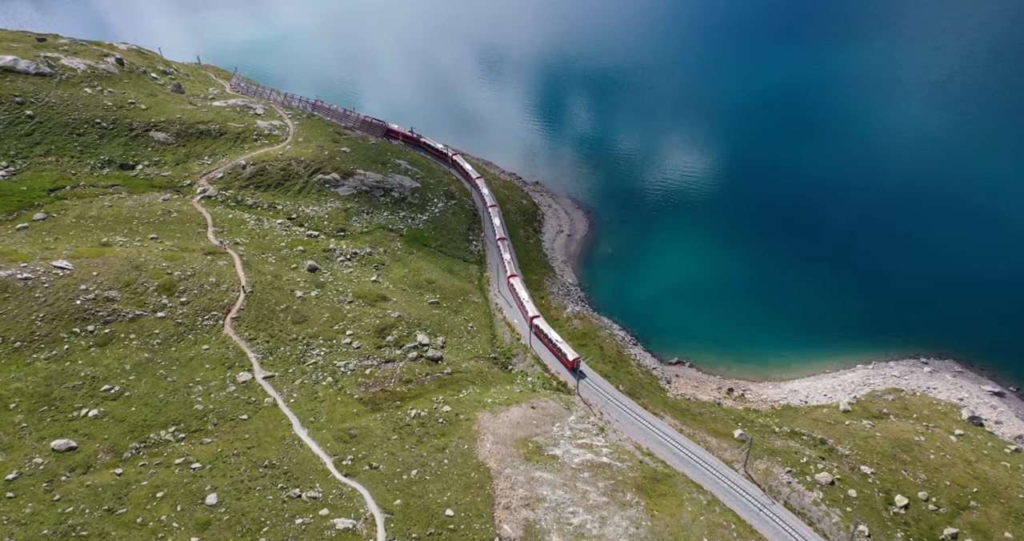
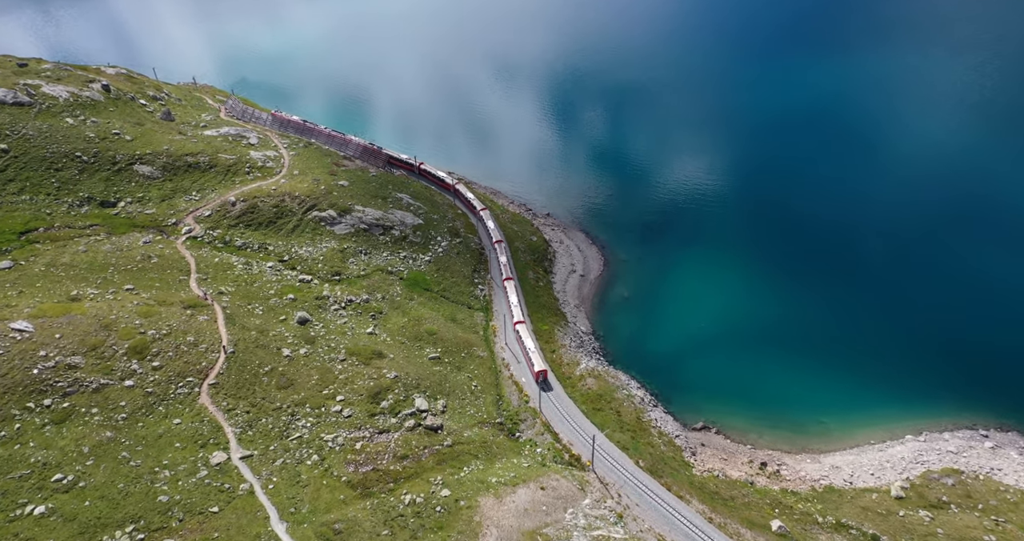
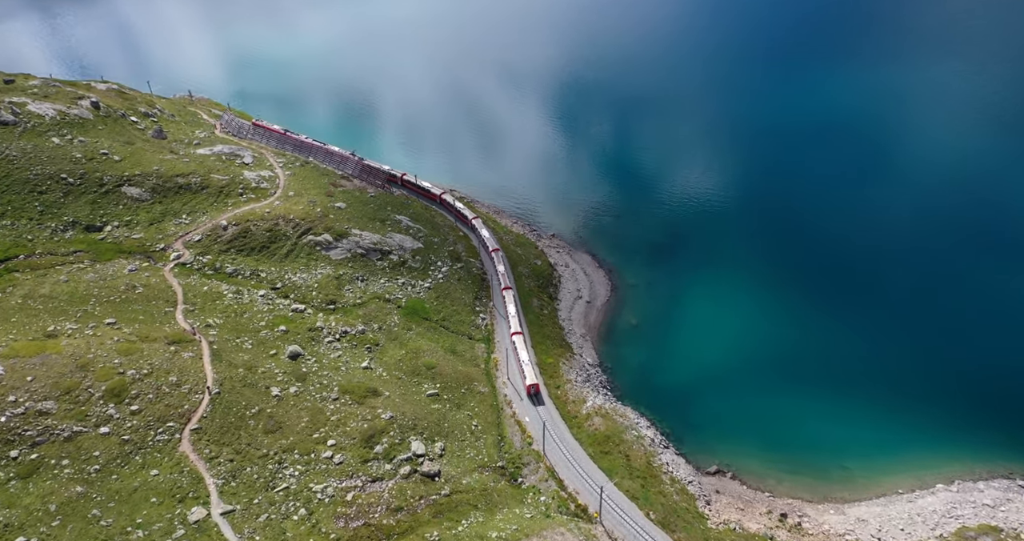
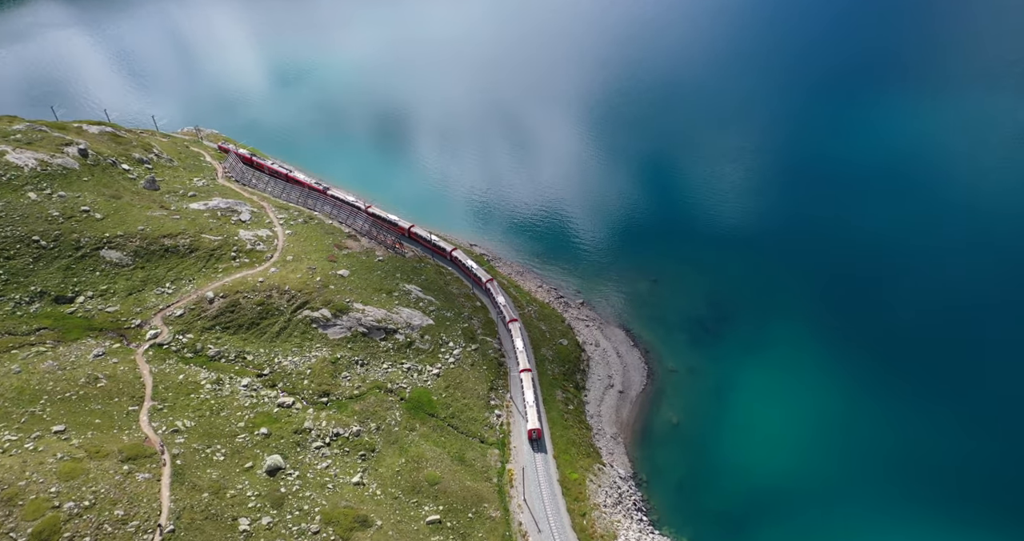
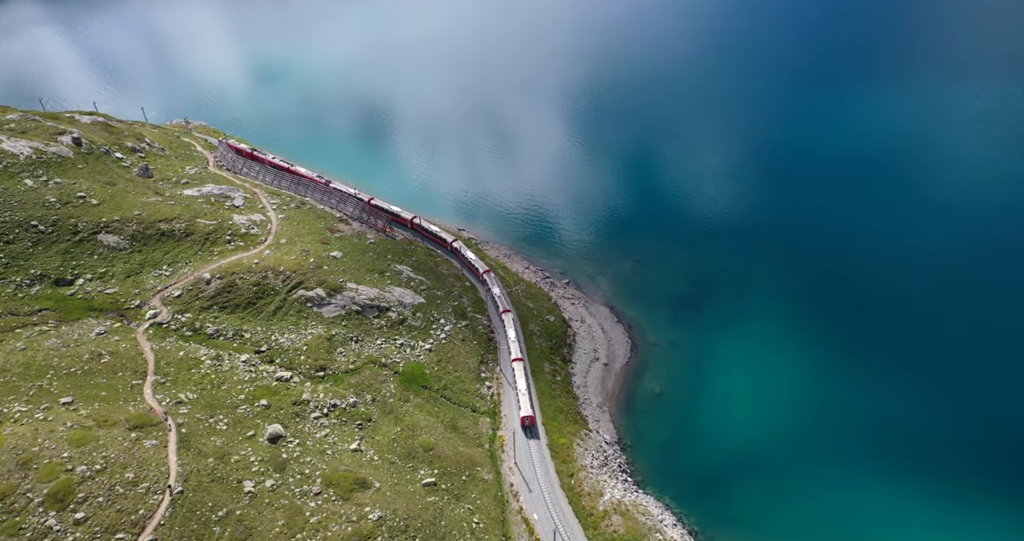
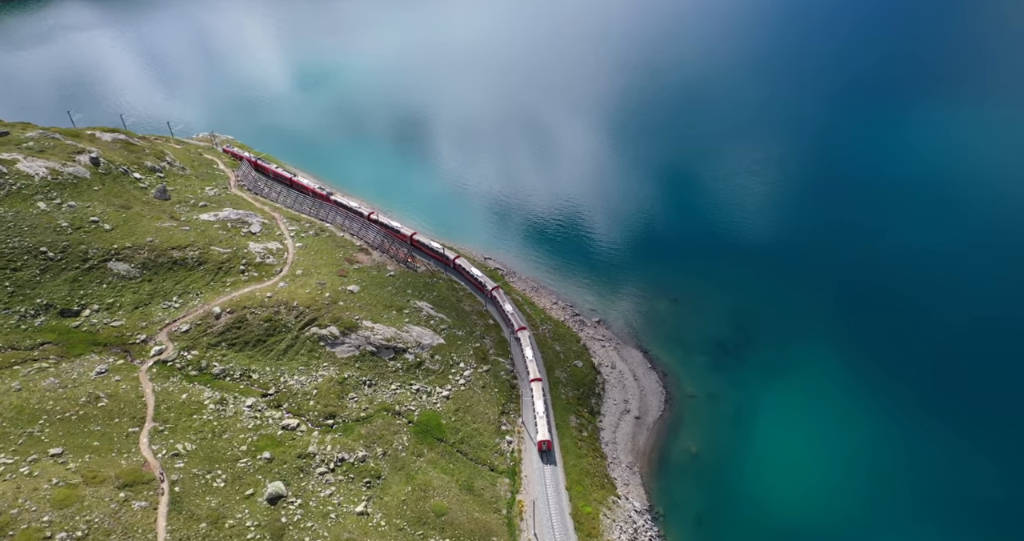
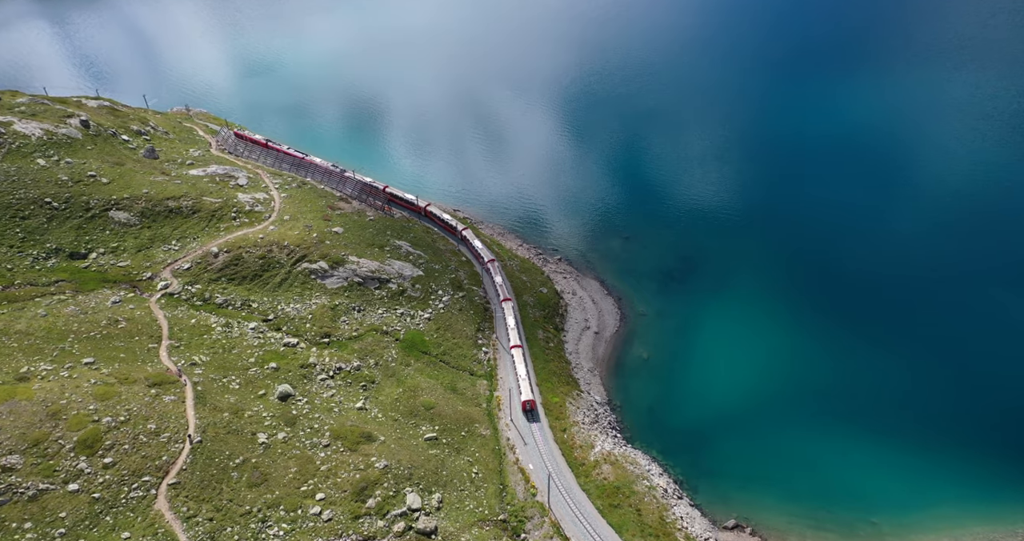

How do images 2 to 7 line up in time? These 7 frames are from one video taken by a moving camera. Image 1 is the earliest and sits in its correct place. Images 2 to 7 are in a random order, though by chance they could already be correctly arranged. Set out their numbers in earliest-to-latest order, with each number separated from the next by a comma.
2, 3, 7, 5, 4, 6
